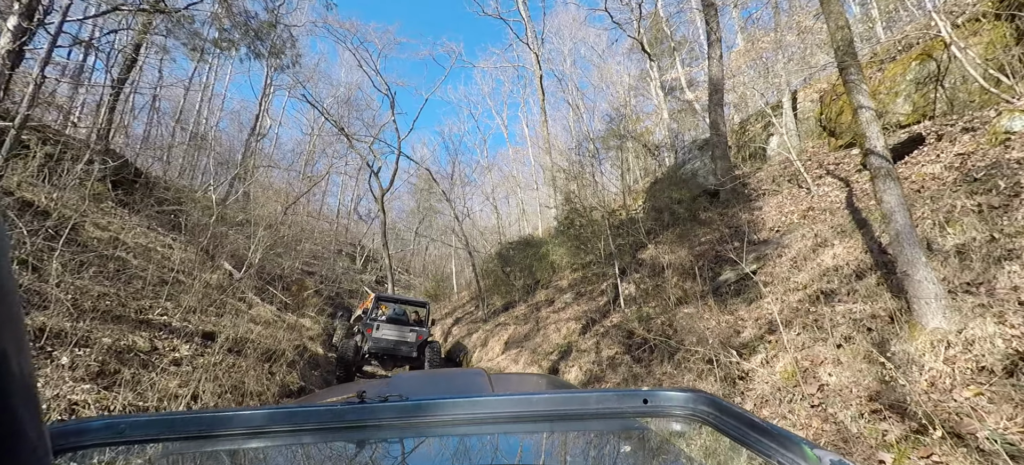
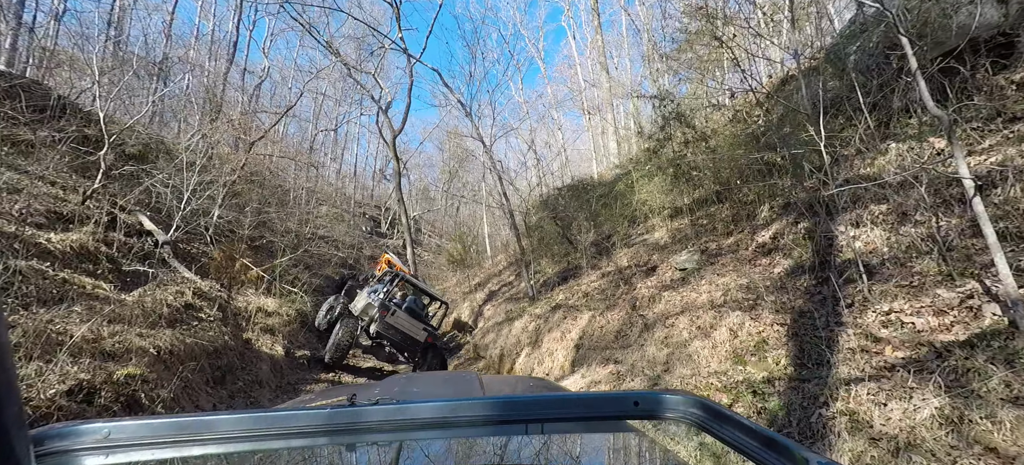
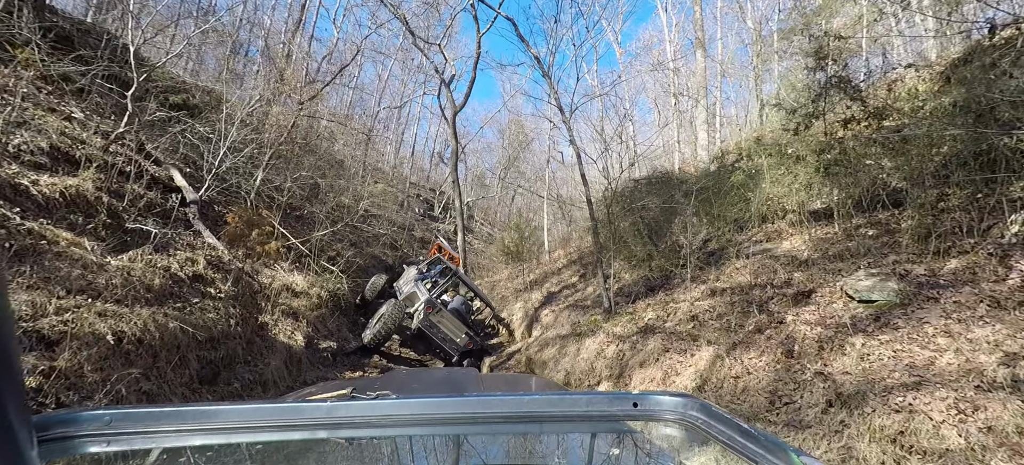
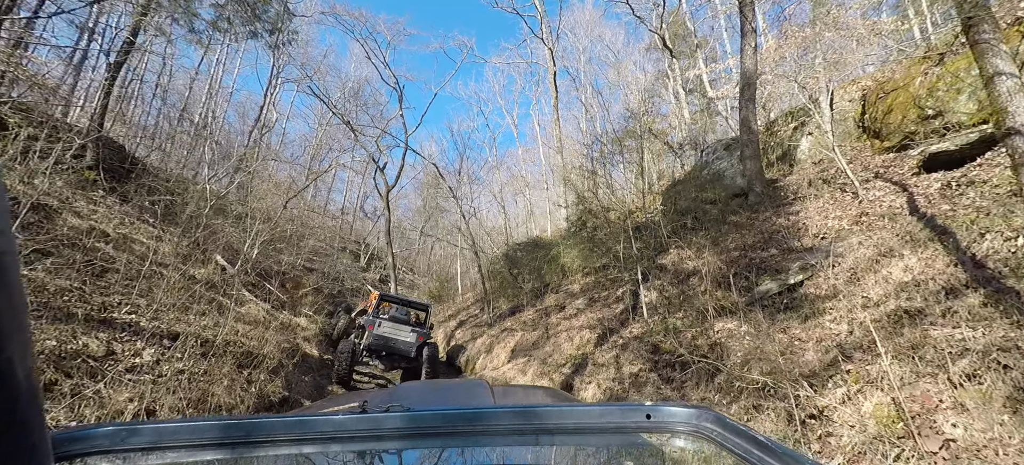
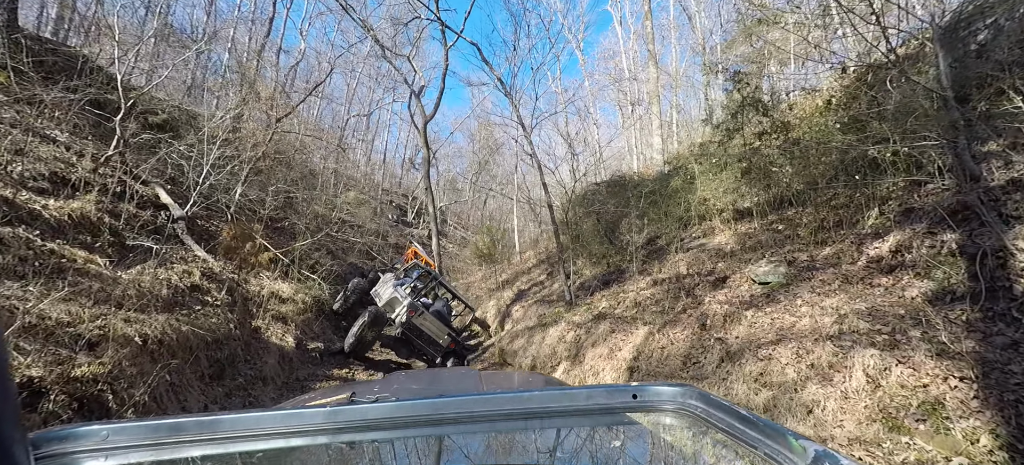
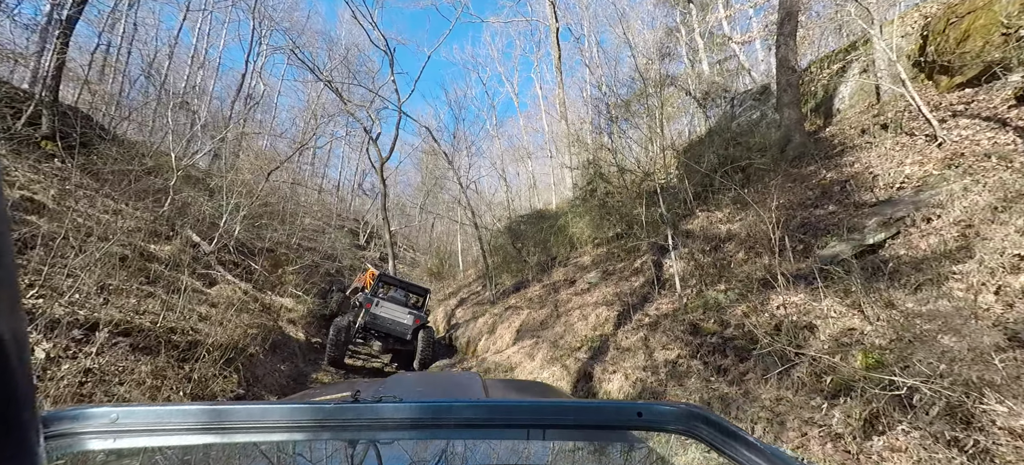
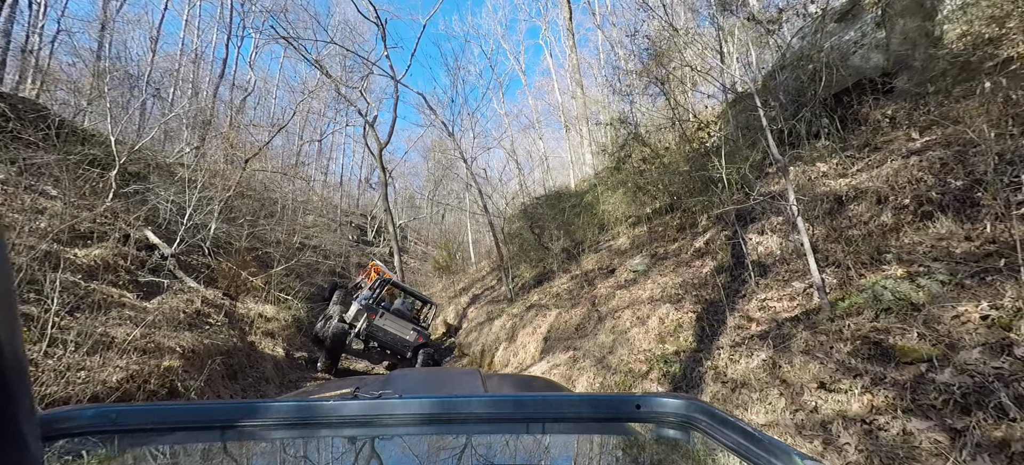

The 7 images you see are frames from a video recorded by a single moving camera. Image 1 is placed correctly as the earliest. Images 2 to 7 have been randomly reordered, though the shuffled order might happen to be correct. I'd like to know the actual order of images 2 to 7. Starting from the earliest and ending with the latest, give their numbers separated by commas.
4, 6, 7, 2, 5, 3
